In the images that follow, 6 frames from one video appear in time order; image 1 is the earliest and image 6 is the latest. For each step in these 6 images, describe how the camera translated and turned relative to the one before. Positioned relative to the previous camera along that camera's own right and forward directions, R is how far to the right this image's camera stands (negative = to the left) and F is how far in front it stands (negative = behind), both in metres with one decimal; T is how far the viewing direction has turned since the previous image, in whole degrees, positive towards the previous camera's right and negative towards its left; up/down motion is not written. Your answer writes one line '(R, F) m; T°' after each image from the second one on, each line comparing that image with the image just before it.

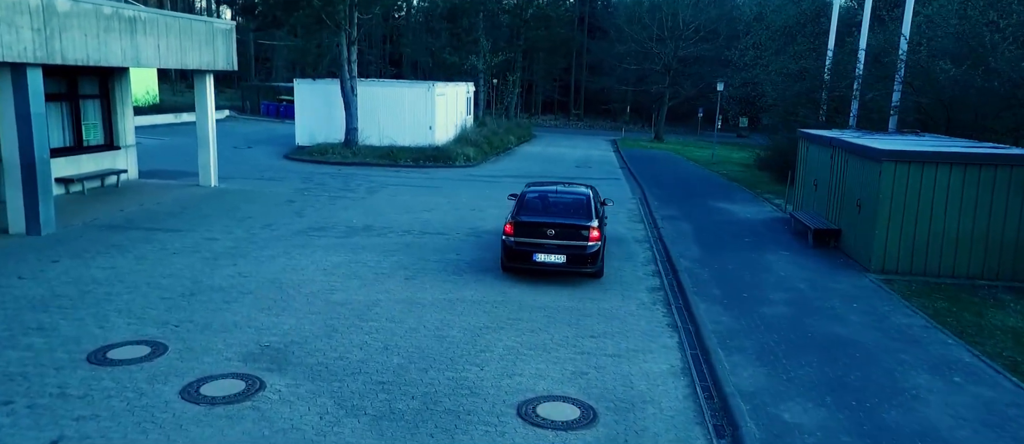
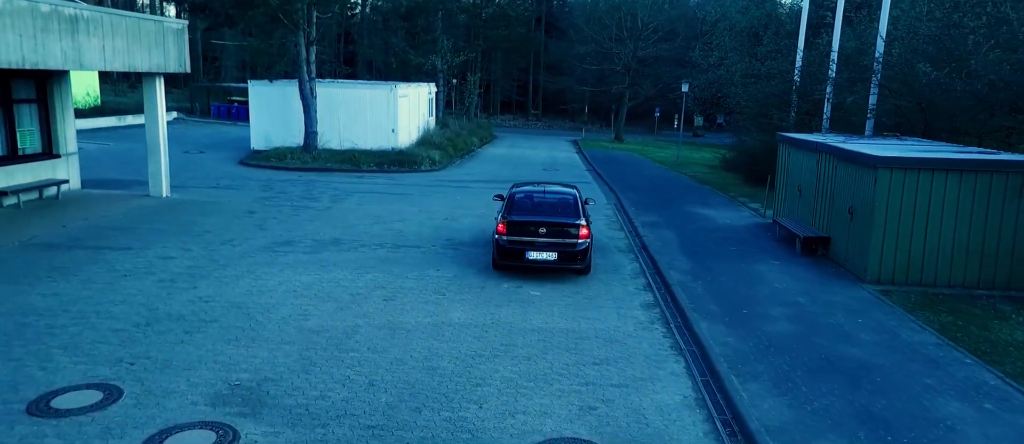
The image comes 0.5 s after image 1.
(-0.4, +0.7) m; +4°
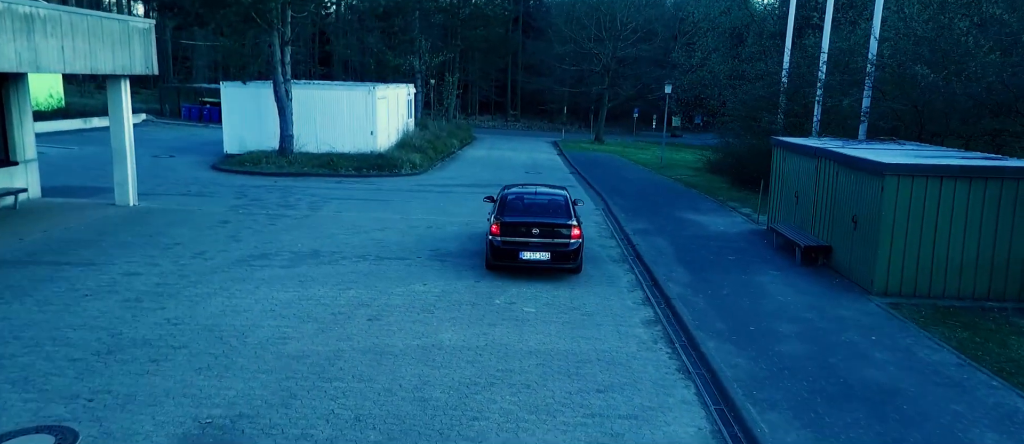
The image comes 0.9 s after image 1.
(-0.2, +0.6) m; +2°
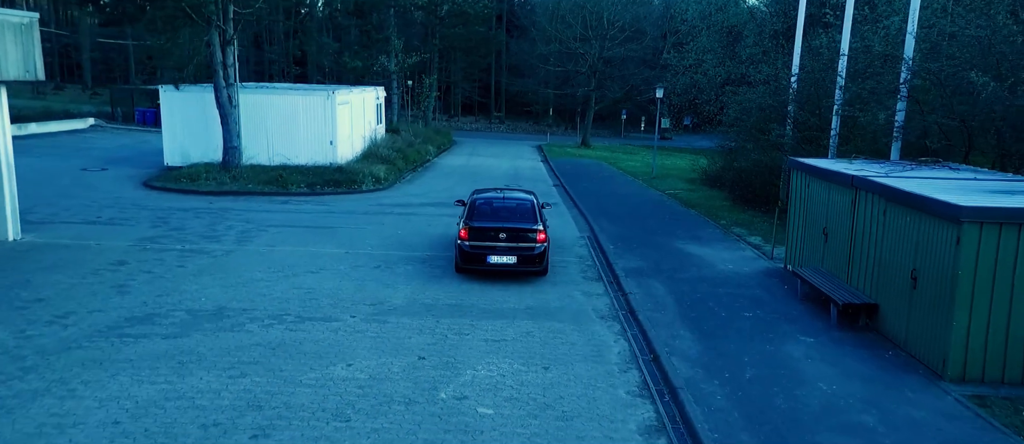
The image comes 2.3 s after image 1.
(+0.4, +2.7) m; +1°
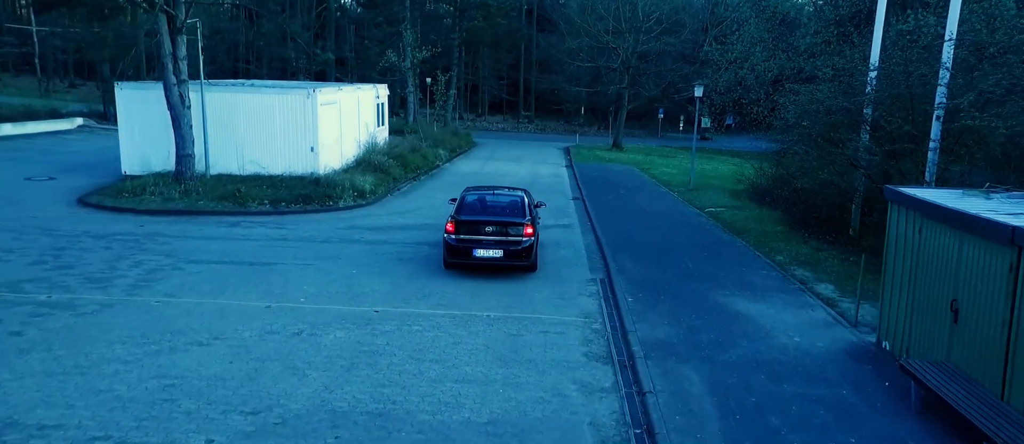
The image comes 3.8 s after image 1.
(+0.8, +3.8) m; -3°
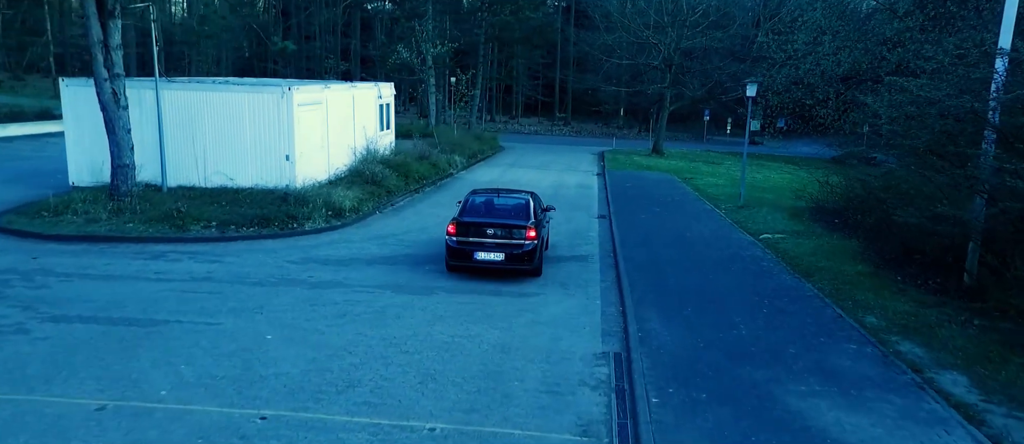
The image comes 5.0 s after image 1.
(+0.8, +3.7) m; -3°
